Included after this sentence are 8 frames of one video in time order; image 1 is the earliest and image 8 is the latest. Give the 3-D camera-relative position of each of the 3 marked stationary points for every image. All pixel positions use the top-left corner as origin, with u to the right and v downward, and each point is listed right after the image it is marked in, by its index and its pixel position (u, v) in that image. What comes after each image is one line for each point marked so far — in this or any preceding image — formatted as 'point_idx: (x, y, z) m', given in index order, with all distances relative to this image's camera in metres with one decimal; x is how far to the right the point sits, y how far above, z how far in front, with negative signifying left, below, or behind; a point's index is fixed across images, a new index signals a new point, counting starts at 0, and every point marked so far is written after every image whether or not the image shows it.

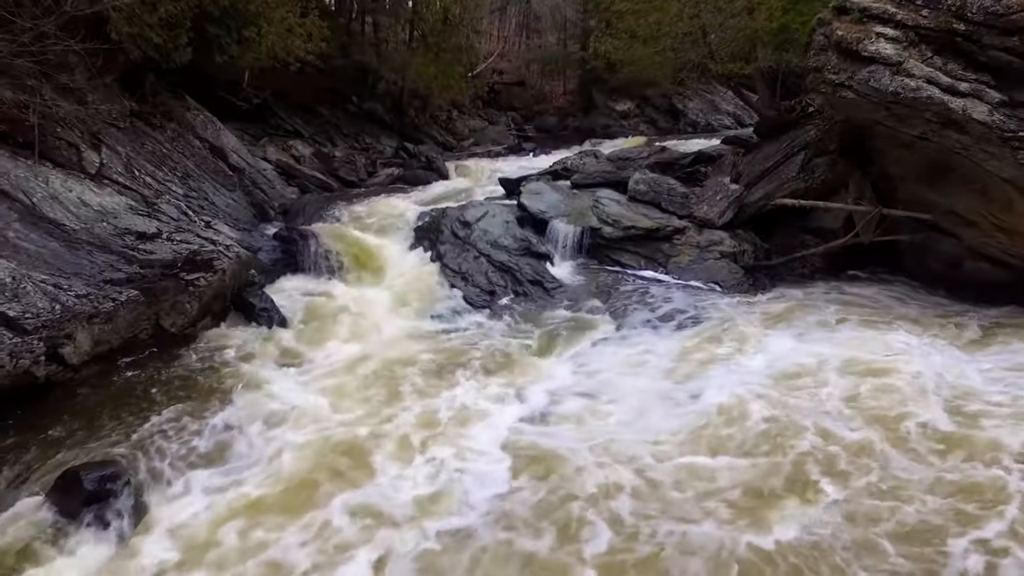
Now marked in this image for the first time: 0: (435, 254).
0: (-1.9, +0.8, +13.1) m
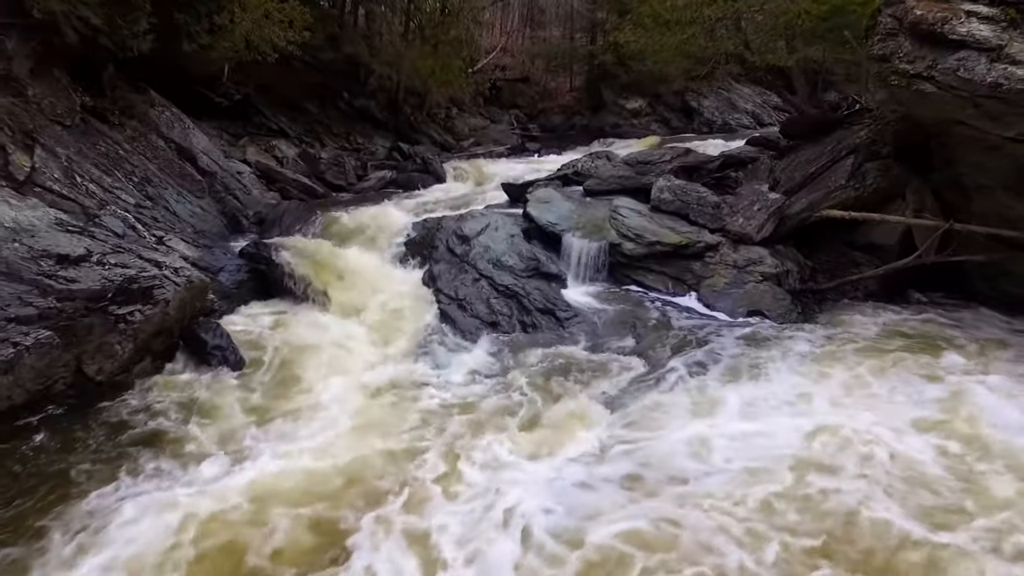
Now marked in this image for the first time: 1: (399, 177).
0: (-1.8, +0.2, +11.2) m
1: (-4.0, +4.0, +19.4) m
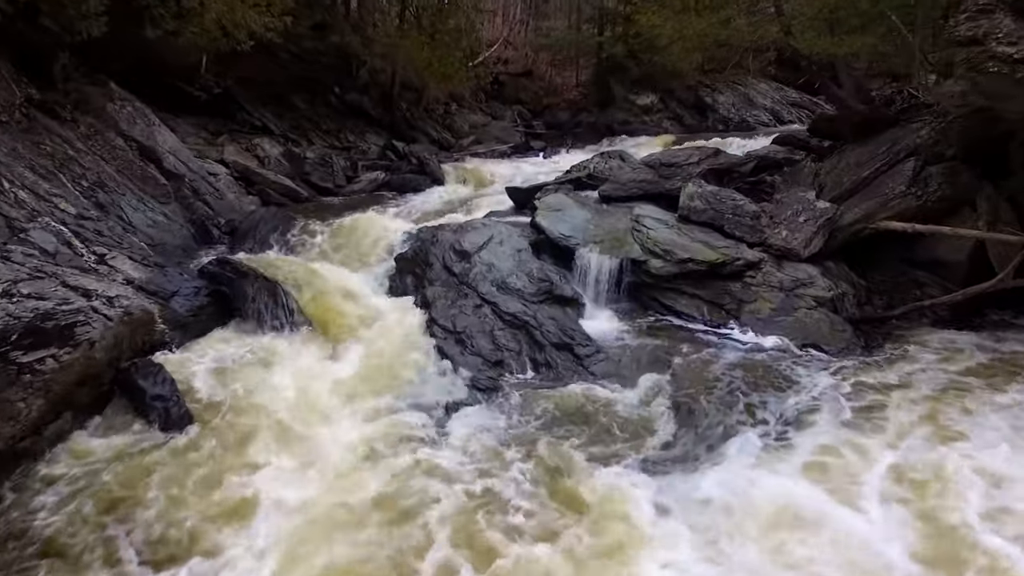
0: (-1.7, -0.2, +9.5) m
1: (-3.9, +3.6, +17.7) m
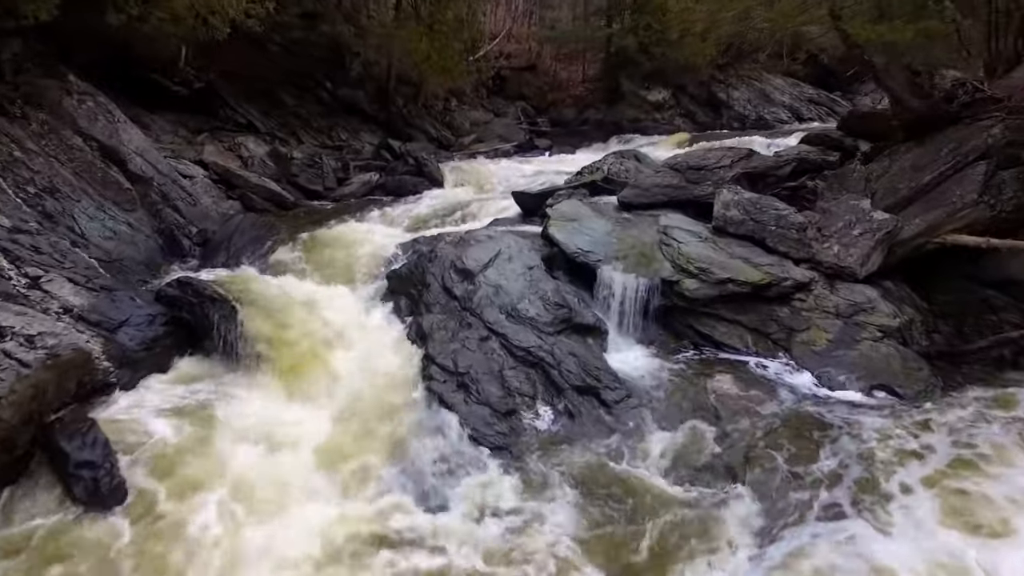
0: (-1.5, -0.6, +8.1) m
1: (-3.7, +3.2, +16.3) m
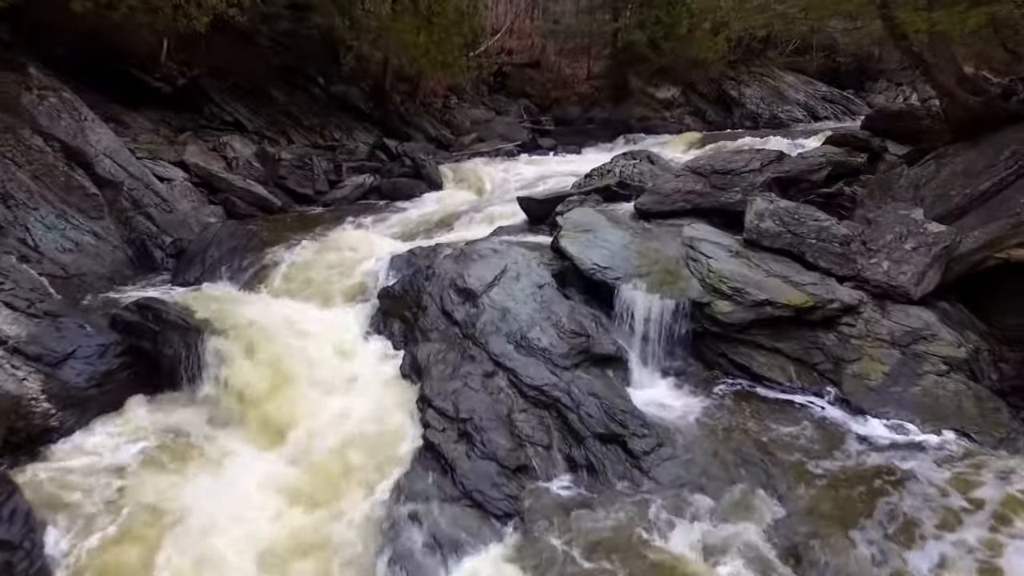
0: (-1.4, -0.9, +7.1) m
1: (-3.6, +2.9, +15.2) m
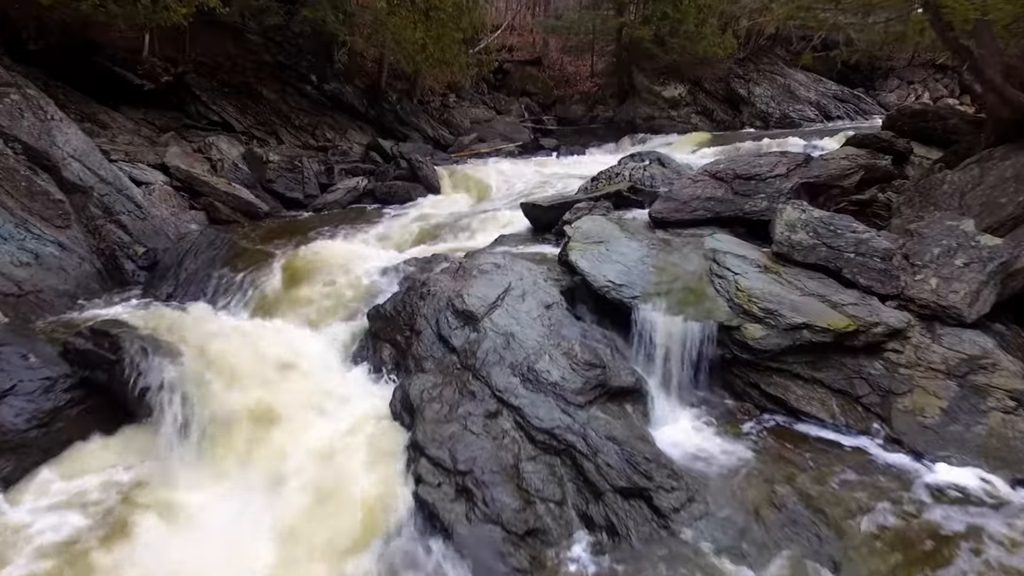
0: (-1.3, -1.2, +6.2) m
1: (-3.6, +2.7, +14.3) m
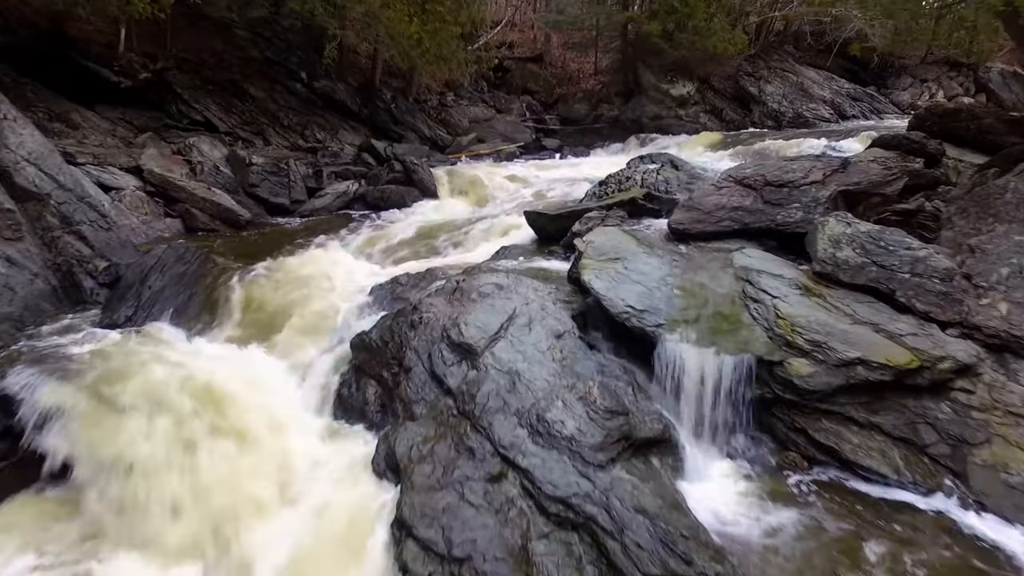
0: (-1.2, -1.5, +5.2) m
1: (-3.5, +2.4, +13.3) m
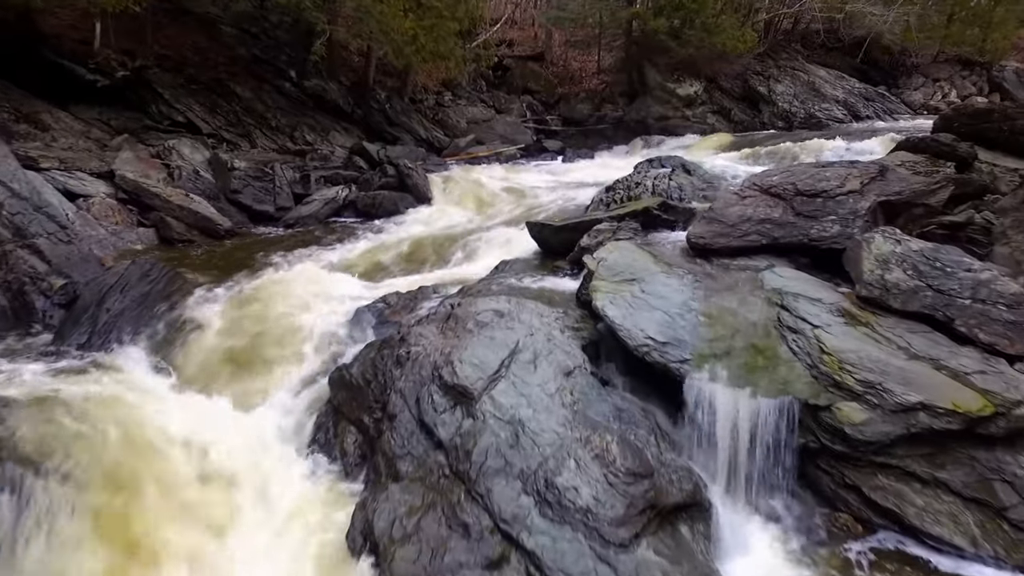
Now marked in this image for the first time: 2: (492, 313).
0: (-1.2, -1.8, +4.4) m
1: (-3.5, +2.1, +12.5) m
2: (-0.2, -0.3, +6.0) m
